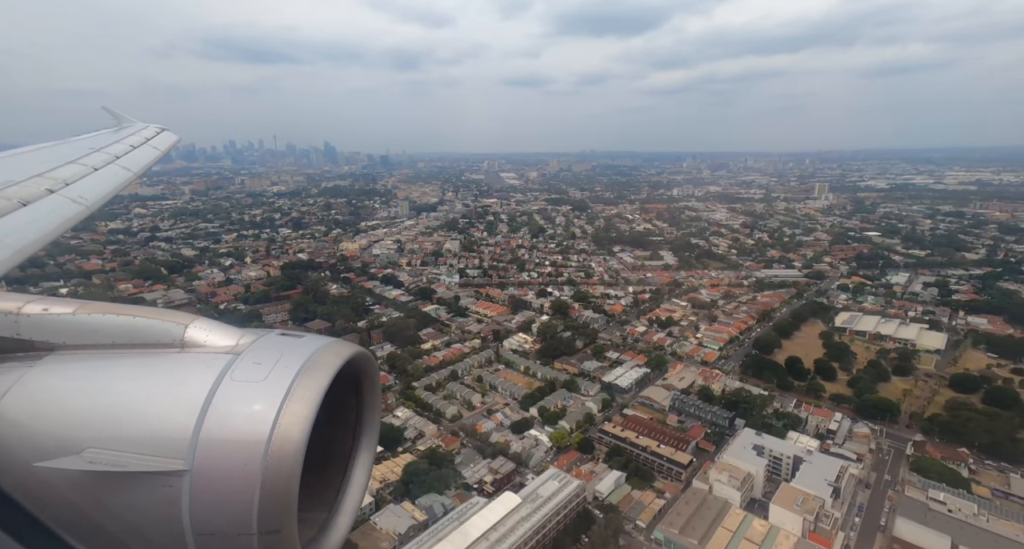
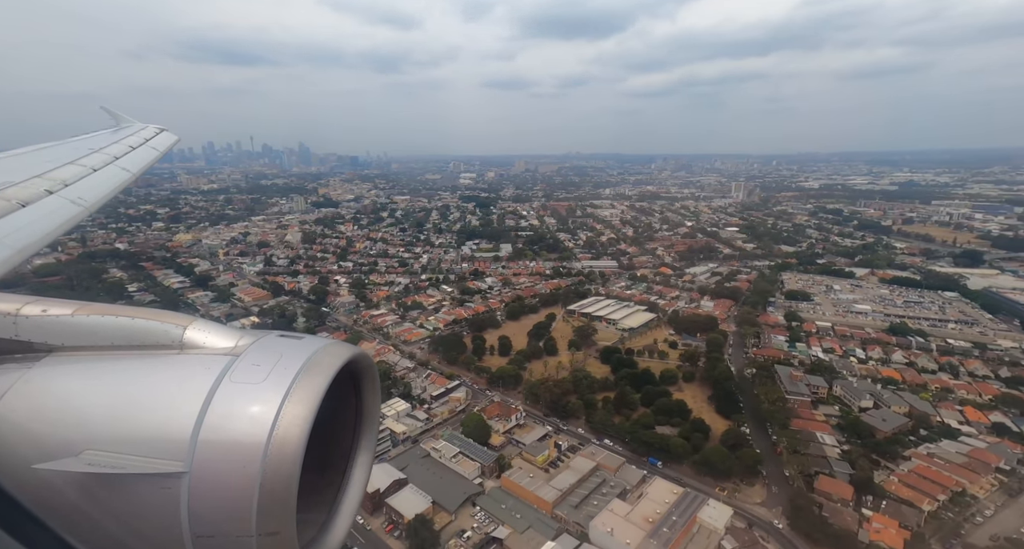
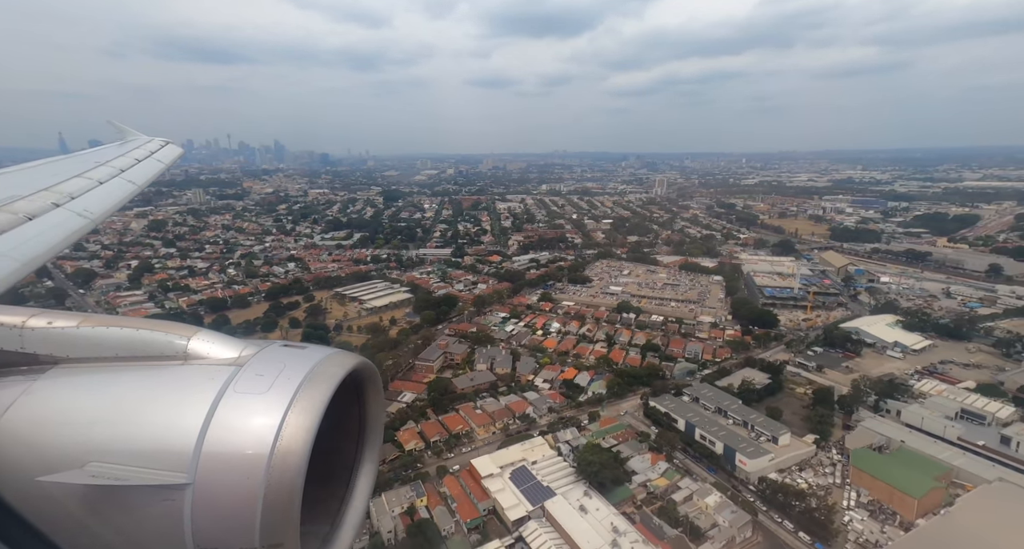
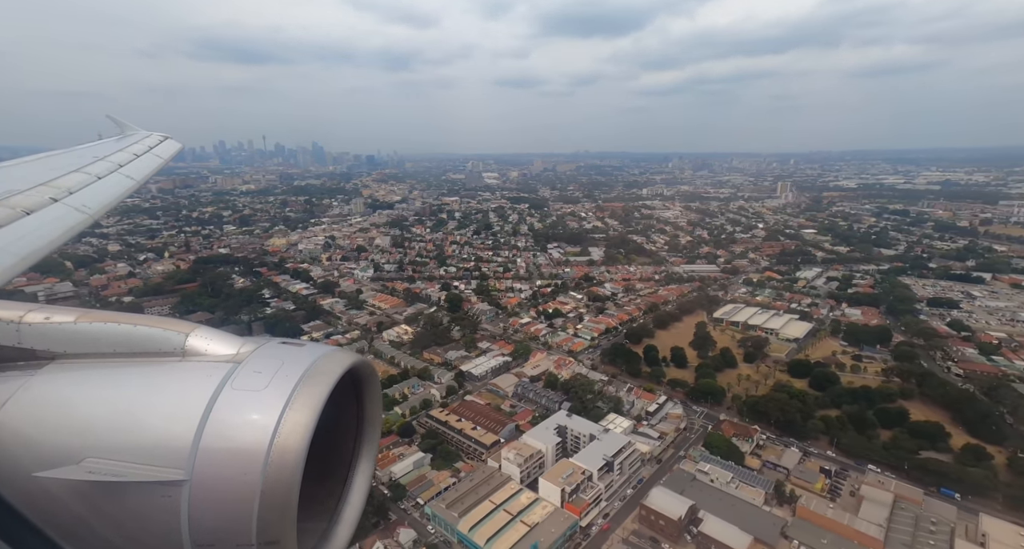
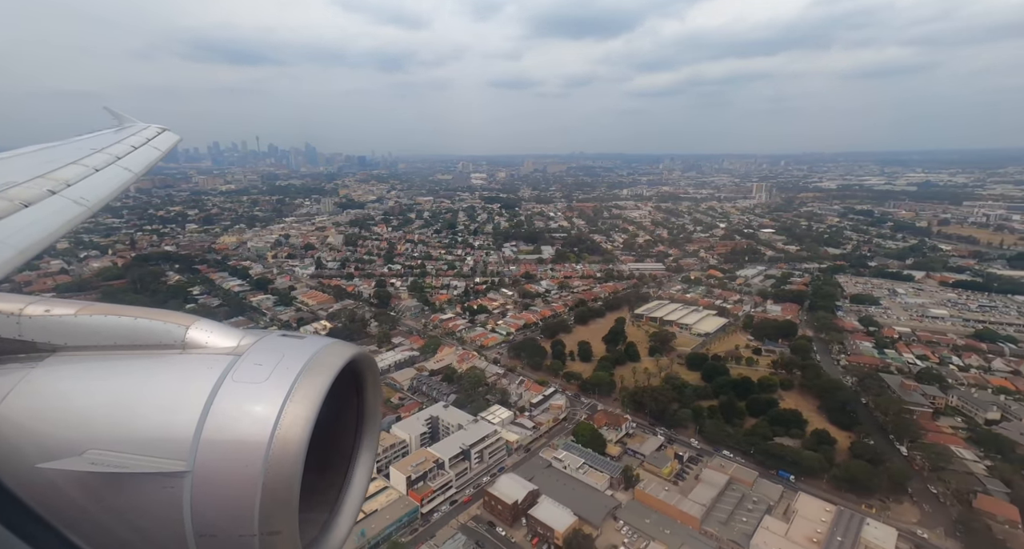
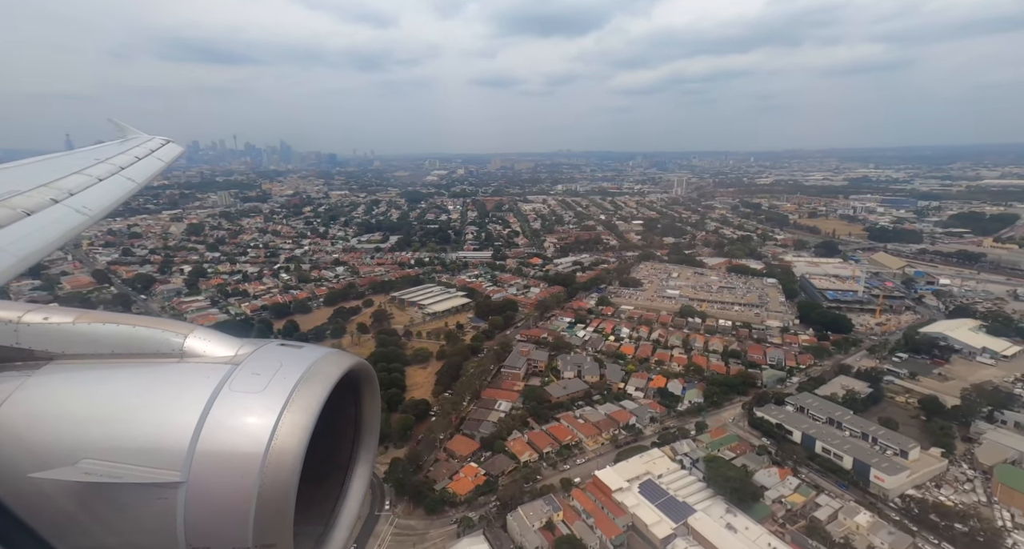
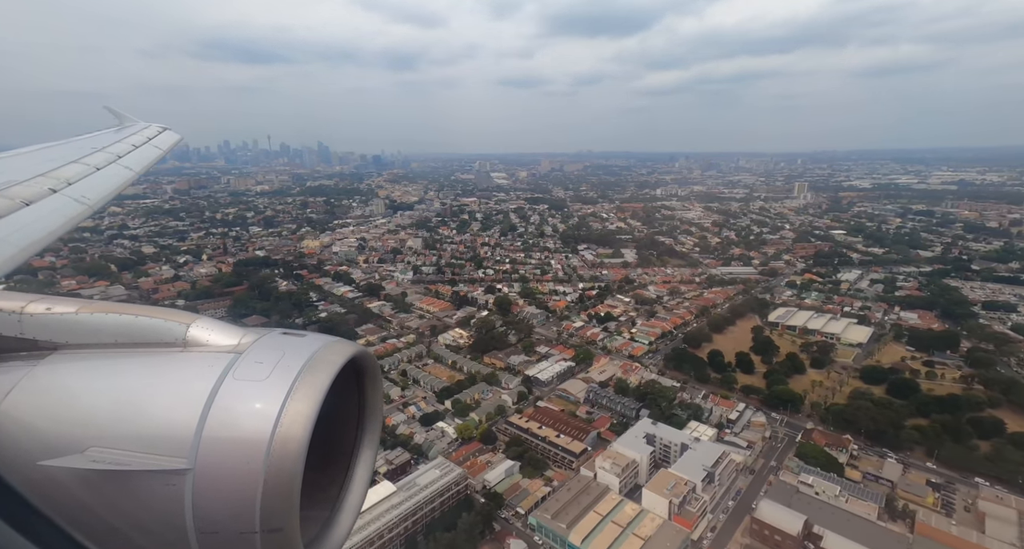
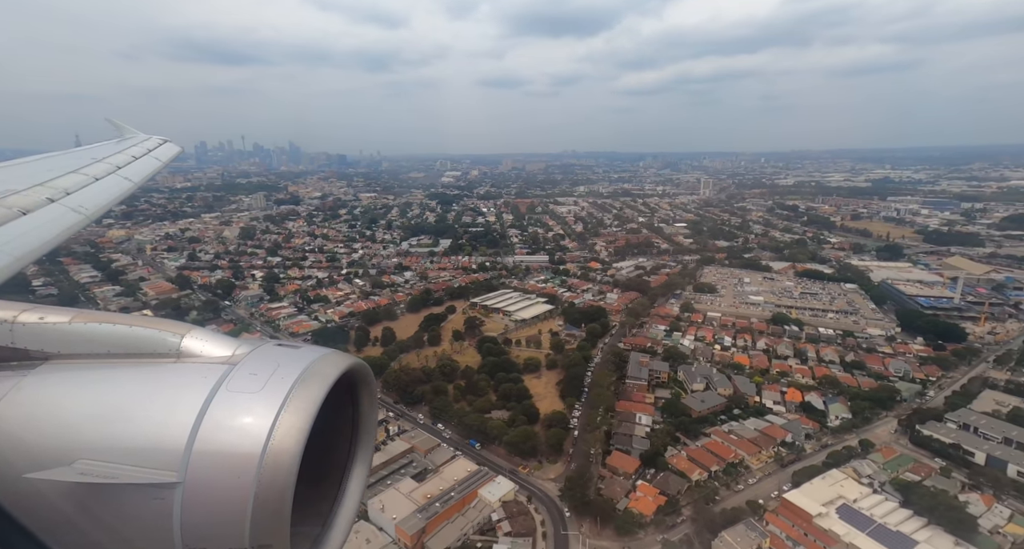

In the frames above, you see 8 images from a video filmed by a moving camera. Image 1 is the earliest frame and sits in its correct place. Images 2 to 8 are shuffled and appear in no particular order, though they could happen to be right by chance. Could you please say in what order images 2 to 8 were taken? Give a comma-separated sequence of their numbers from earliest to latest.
7, 4, 5, 2, 8, 6, 3
